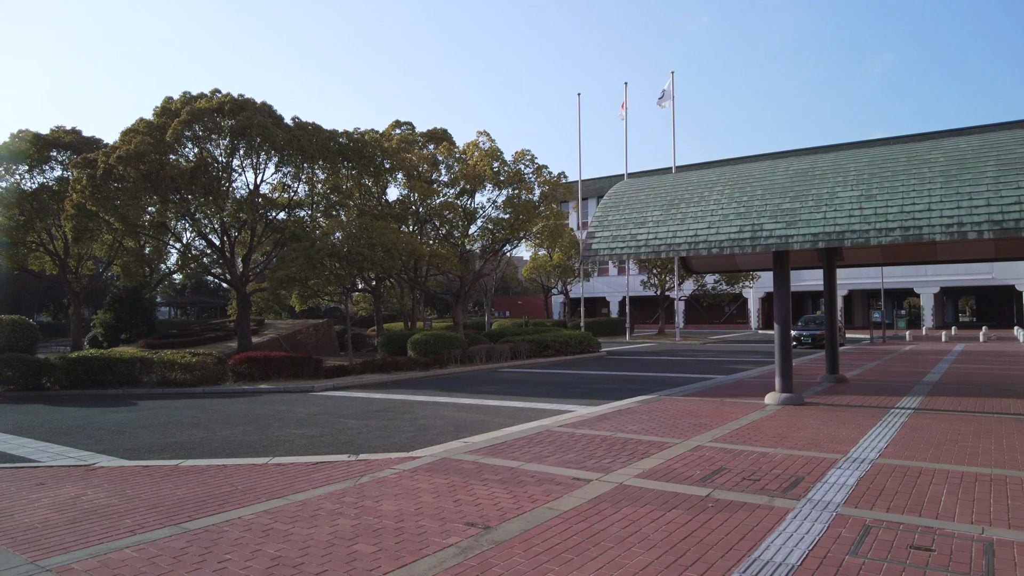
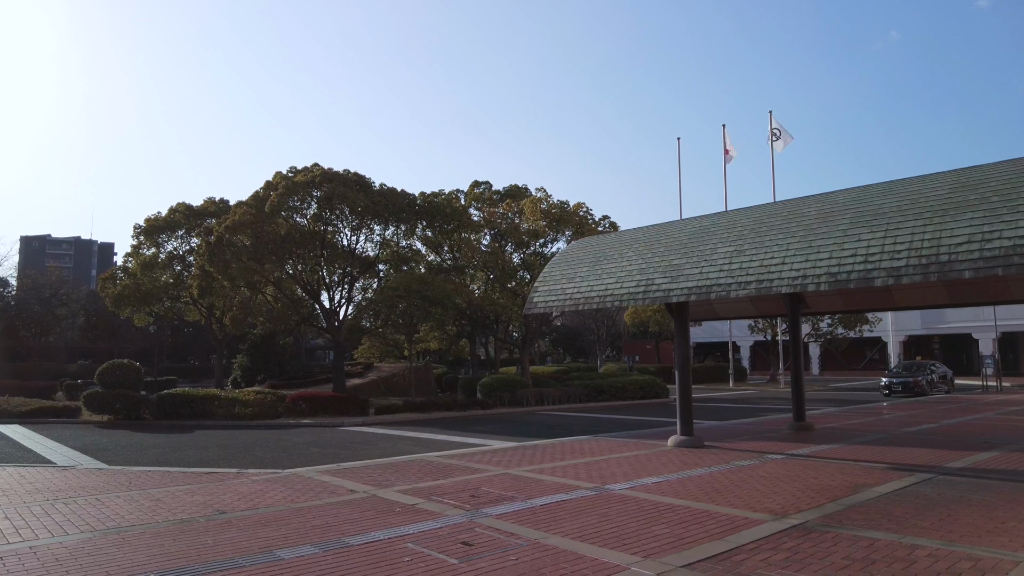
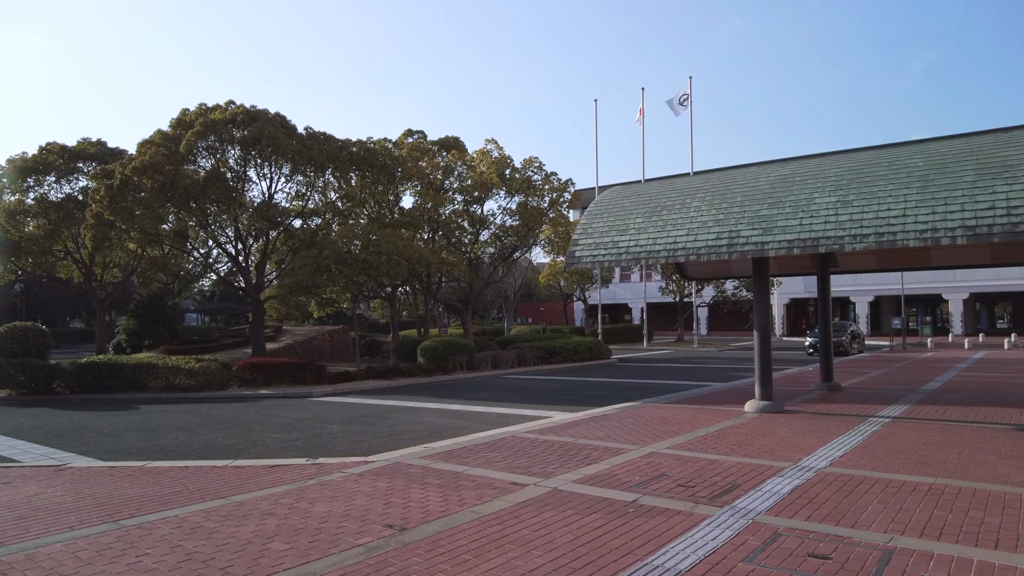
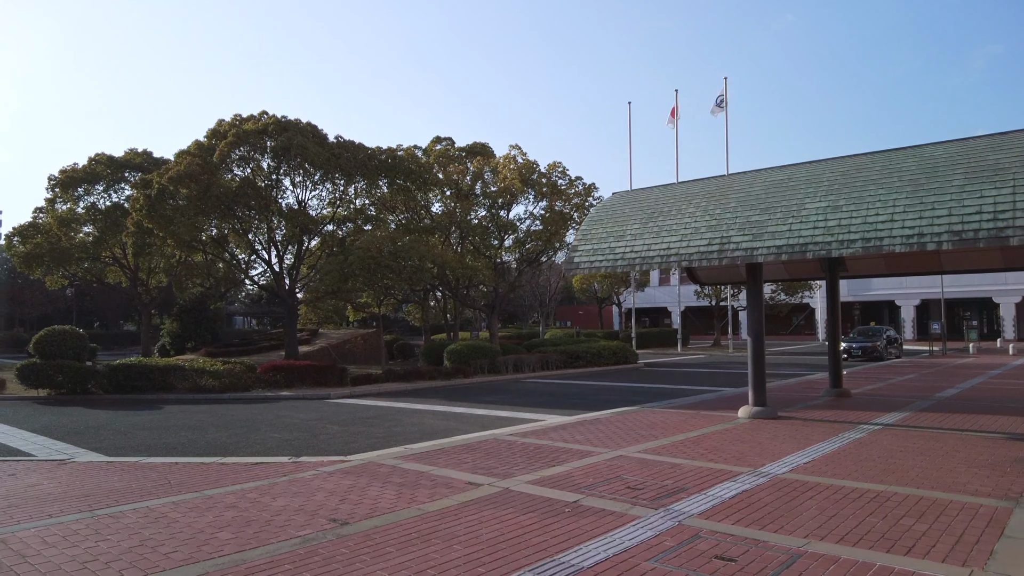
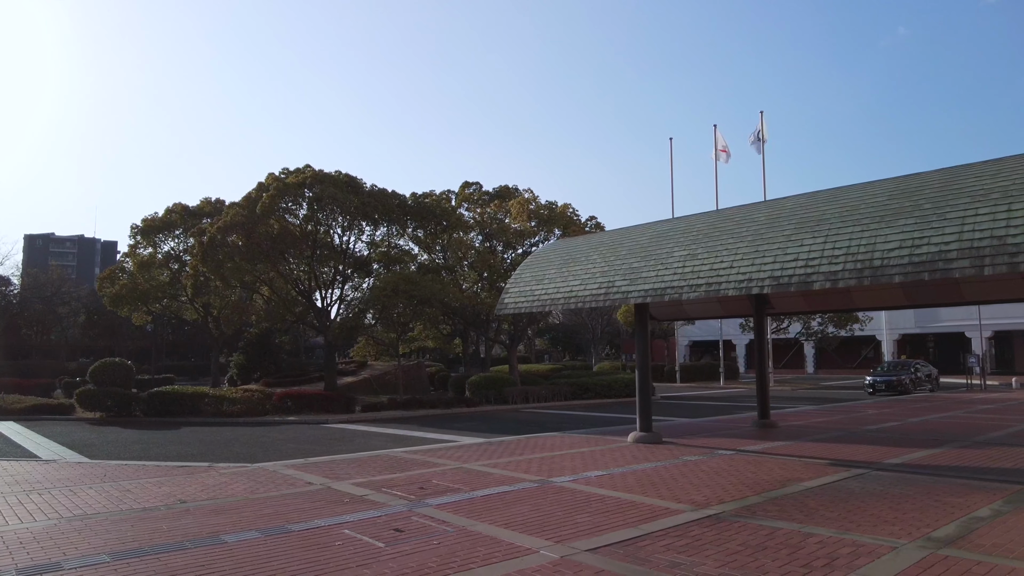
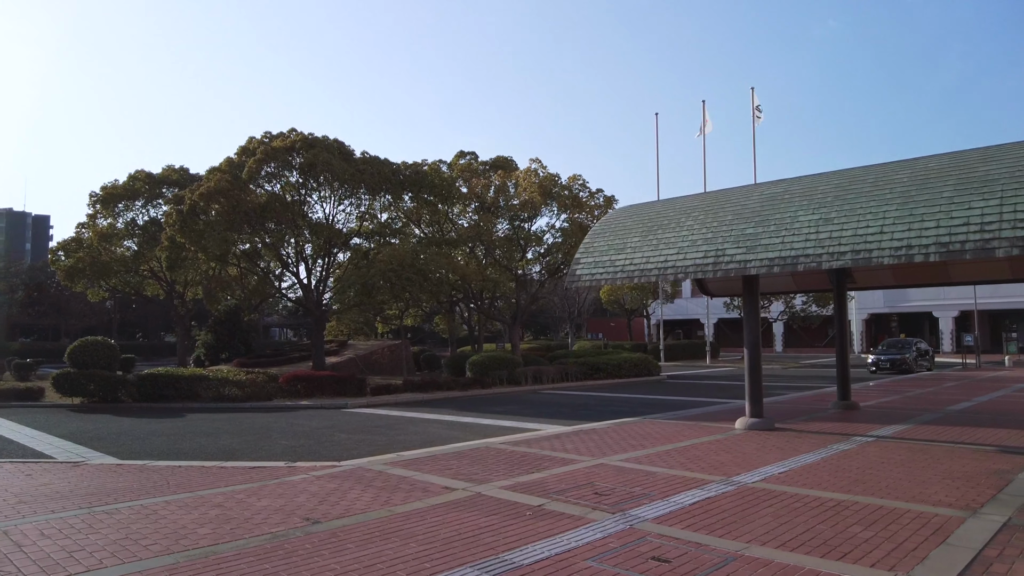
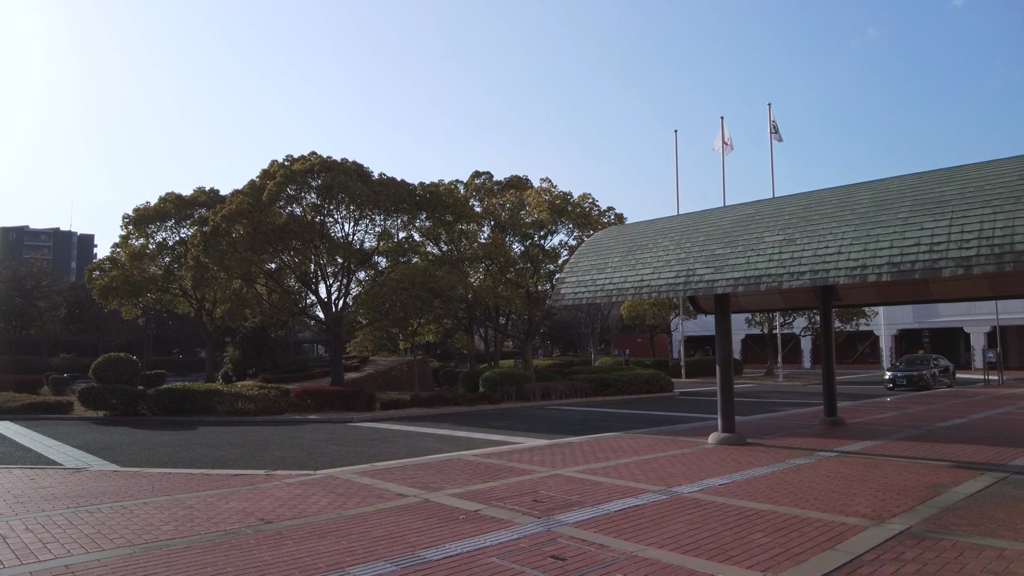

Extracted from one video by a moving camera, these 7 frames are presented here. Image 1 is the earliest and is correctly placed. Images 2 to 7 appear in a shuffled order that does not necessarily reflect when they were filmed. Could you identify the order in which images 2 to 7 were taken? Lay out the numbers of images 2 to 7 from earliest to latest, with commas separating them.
3, 4, 6, 7, 2, 5
